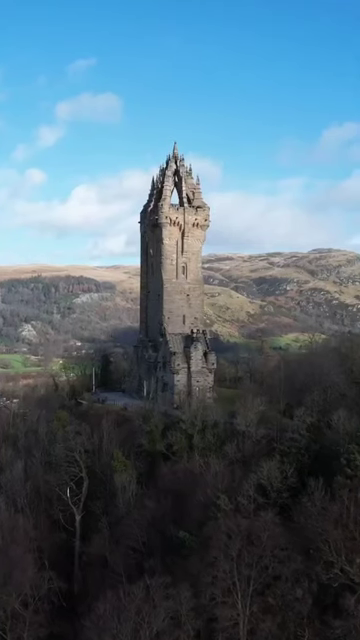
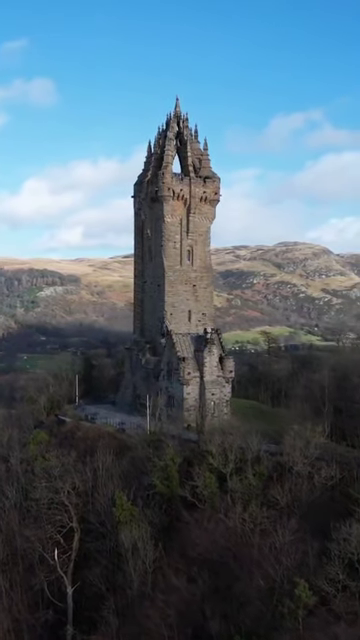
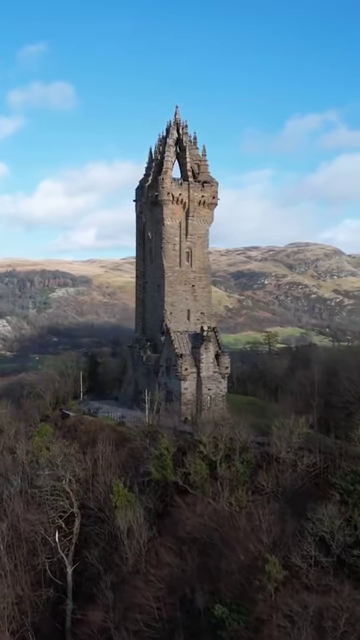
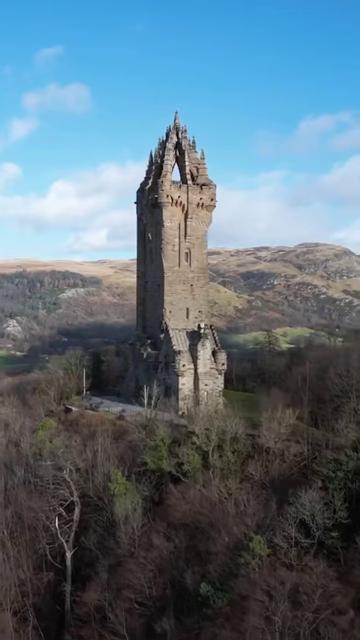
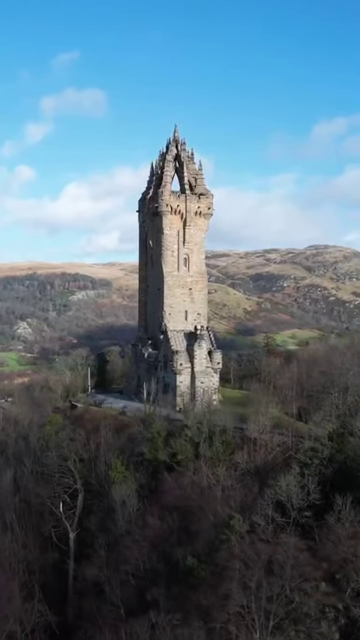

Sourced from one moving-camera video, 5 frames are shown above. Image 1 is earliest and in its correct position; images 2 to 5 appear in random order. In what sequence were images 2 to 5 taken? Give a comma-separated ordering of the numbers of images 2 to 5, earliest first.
5, 4, 3, 2
